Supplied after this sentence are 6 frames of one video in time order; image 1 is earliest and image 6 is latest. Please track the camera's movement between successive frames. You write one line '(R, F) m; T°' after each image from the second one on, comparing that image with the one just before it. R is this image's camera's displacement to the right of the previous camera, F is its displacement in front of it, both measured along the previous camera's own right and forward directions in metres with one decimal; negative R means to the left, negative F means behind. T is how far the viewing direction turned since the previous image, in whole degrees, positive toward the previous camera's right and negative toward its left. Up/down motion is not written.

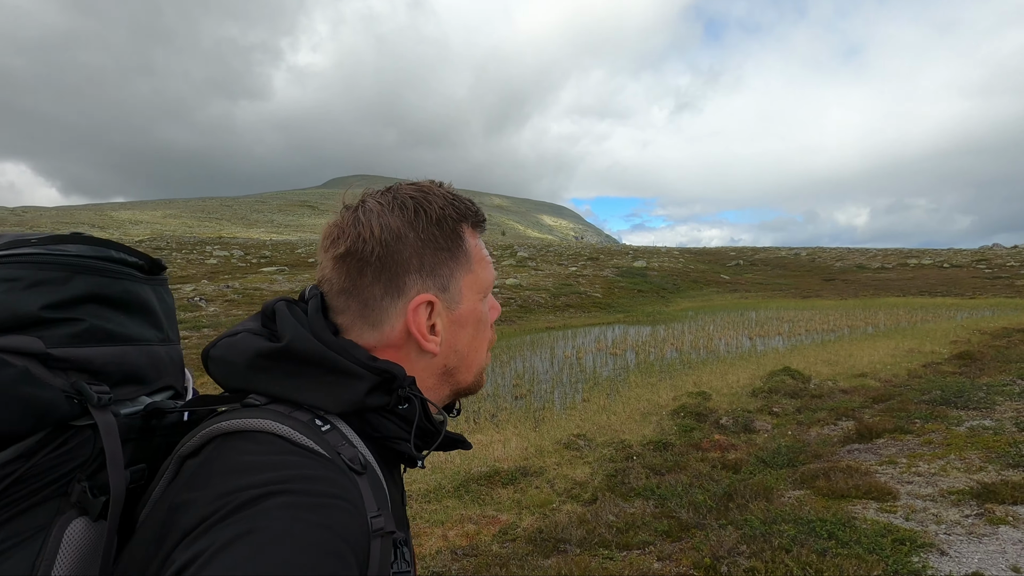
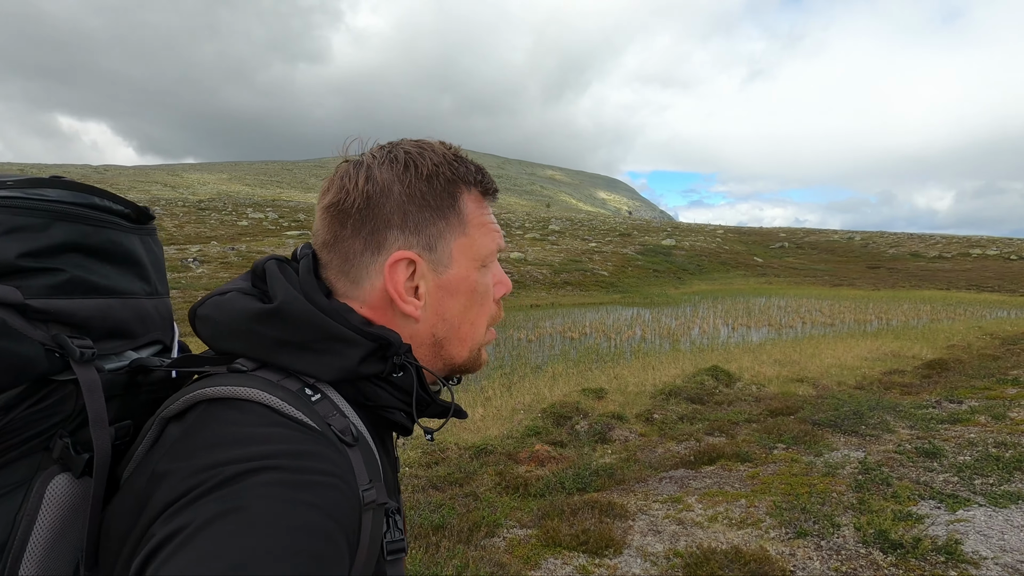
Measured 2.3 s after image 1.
(+5.1, +1.7) m; -5°
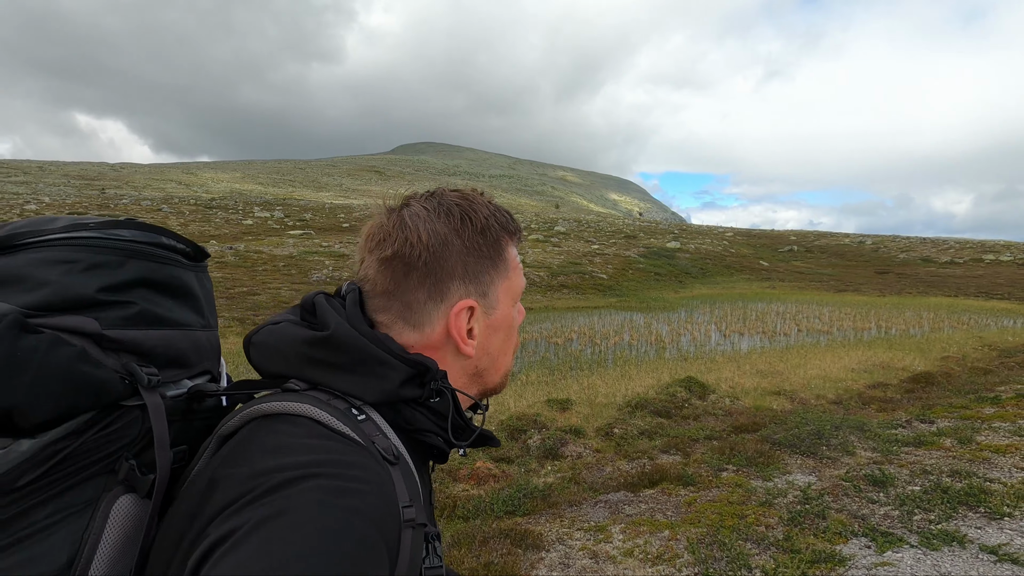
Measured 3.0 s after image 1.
(+1.4, +0.4) m; -1°
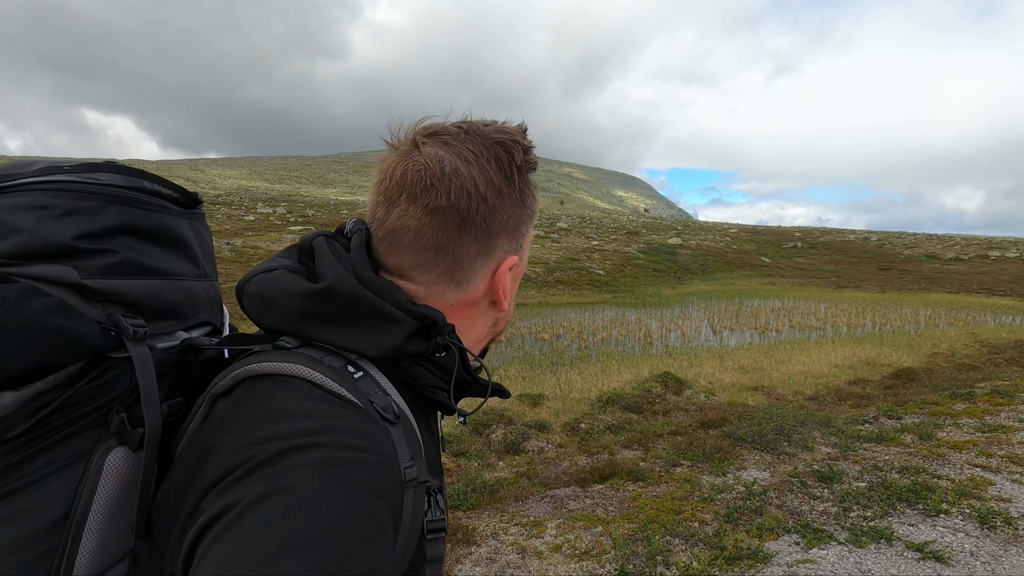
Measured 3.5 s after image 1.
(+1.0, +0.1) m; -1°
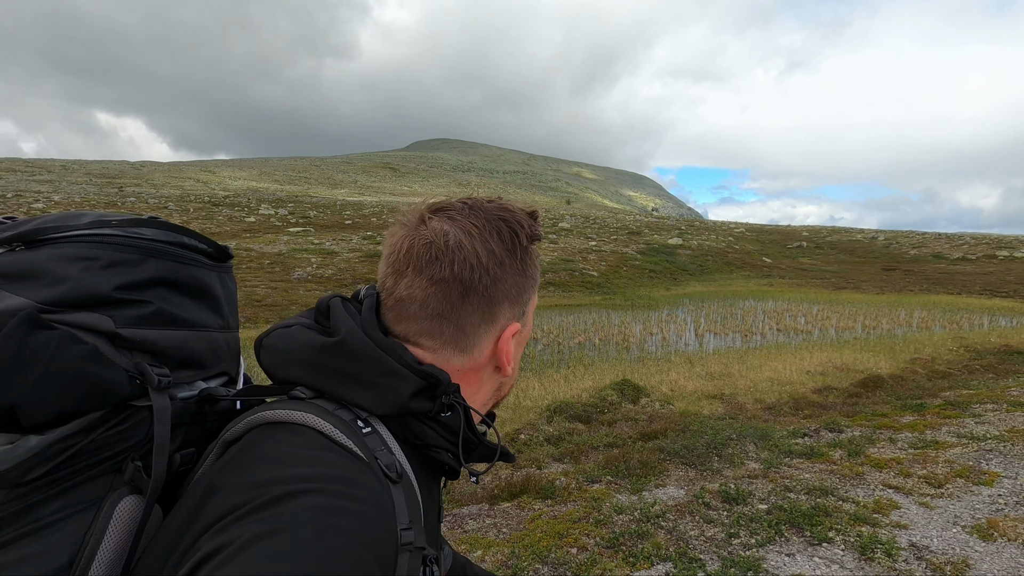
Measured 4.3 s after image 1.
(+1.7, +0.3) m; -1°
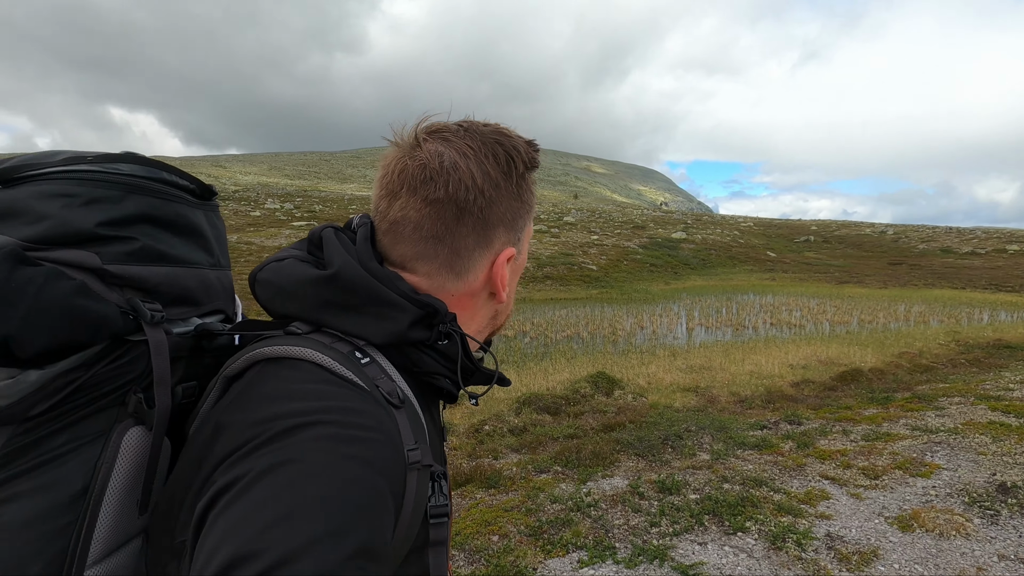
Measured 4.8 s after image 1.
(+1.1, 0.0) m; -1°
